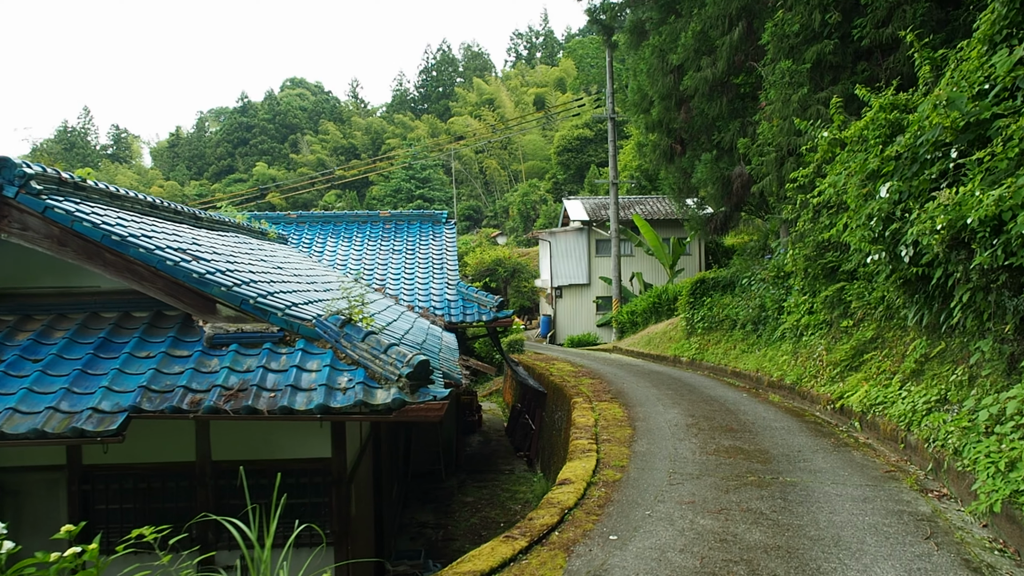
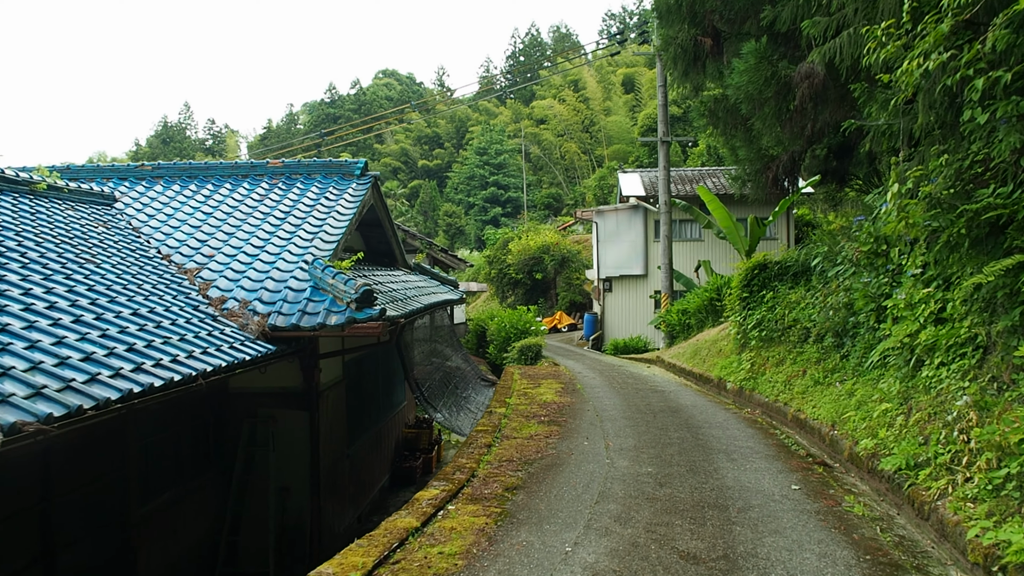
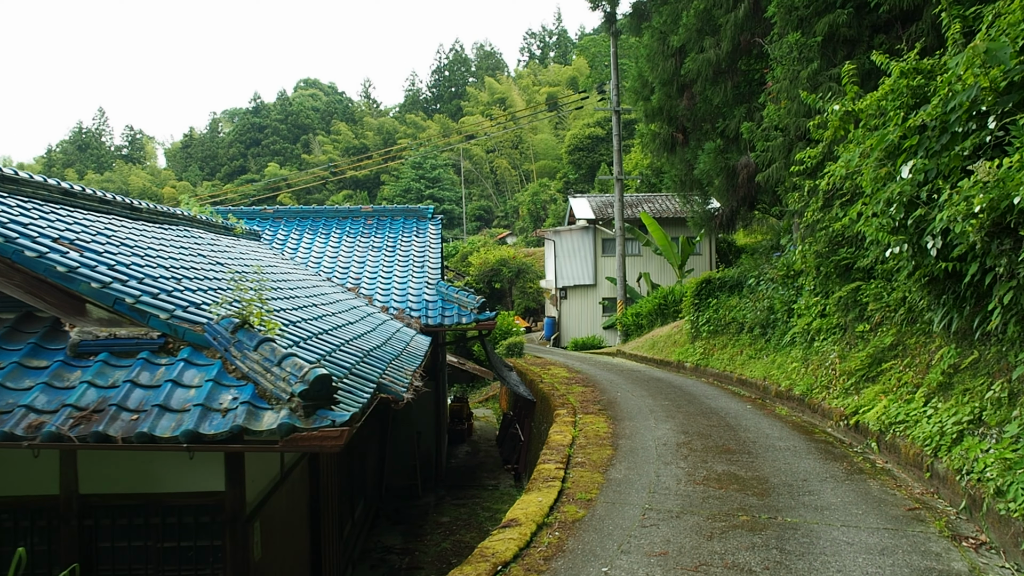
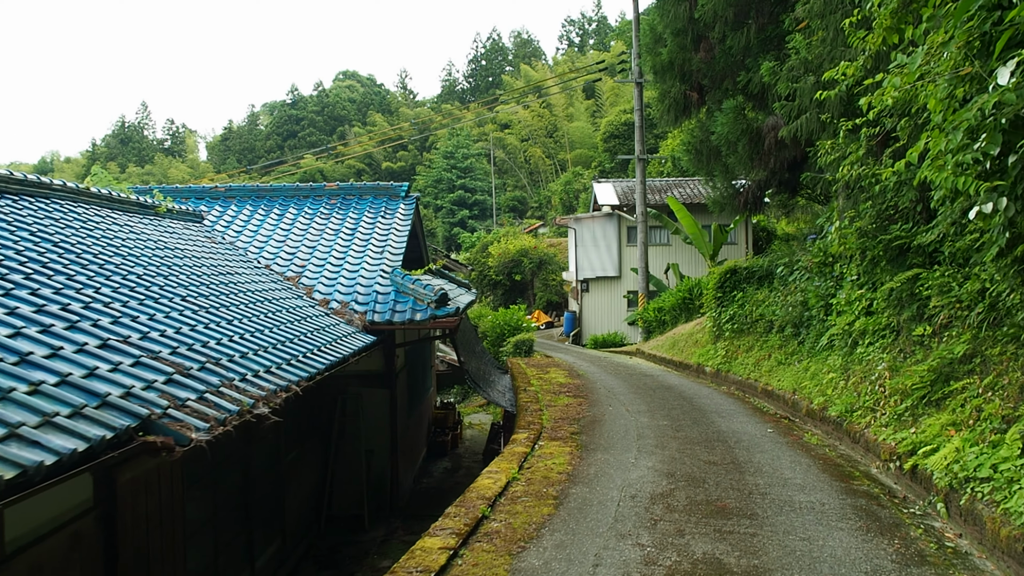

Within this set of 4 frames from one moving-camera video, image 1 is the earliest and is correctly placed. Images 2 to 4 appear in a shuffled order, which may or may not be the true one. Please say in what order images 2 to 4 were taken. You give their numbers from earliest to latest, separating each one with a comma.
3, 4, 2
